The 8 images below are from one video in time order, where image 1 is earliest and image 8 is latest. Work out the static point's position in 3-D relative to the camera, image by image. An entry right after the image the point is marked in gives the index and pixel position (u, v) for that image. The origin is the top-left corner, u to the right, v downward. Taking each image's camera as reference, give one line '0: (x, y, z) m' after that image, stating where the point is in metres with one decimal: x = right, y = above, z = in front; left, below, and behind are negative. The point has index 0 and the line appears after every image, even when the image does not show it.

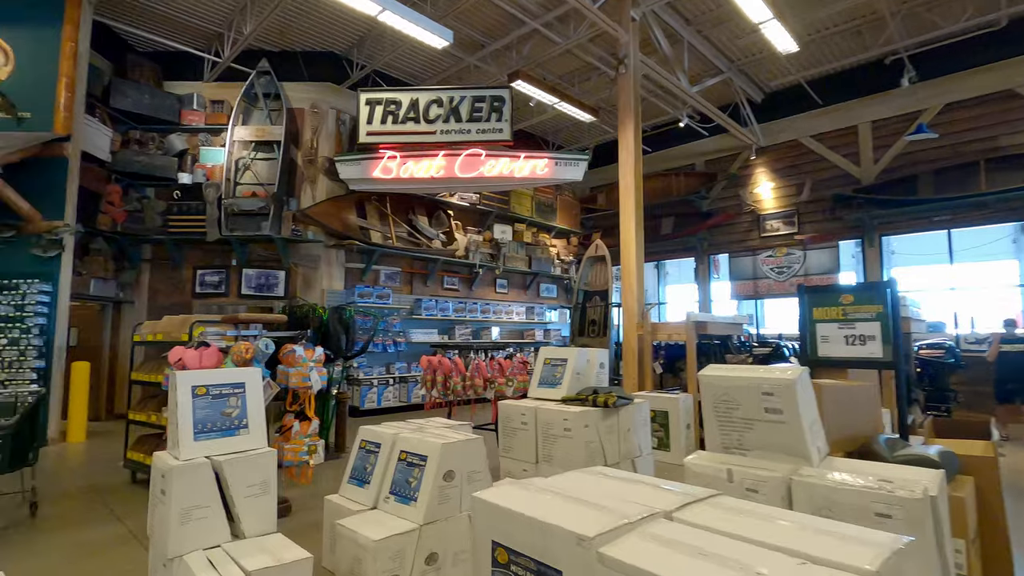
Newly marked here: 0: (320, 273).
0: (-2.4, +0.2, +6.5) m
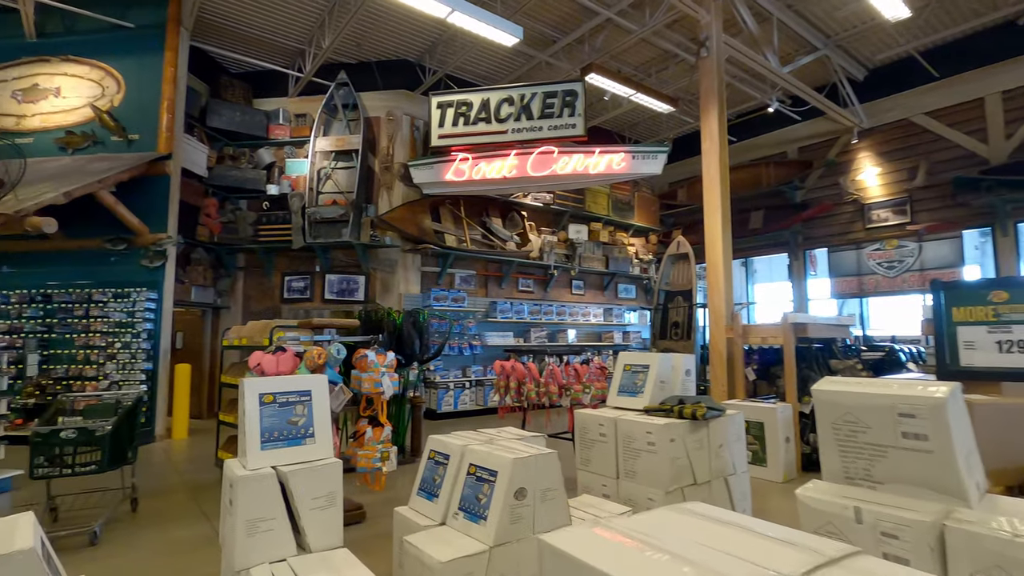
0: (-1.4, +0.1, +6.6) m
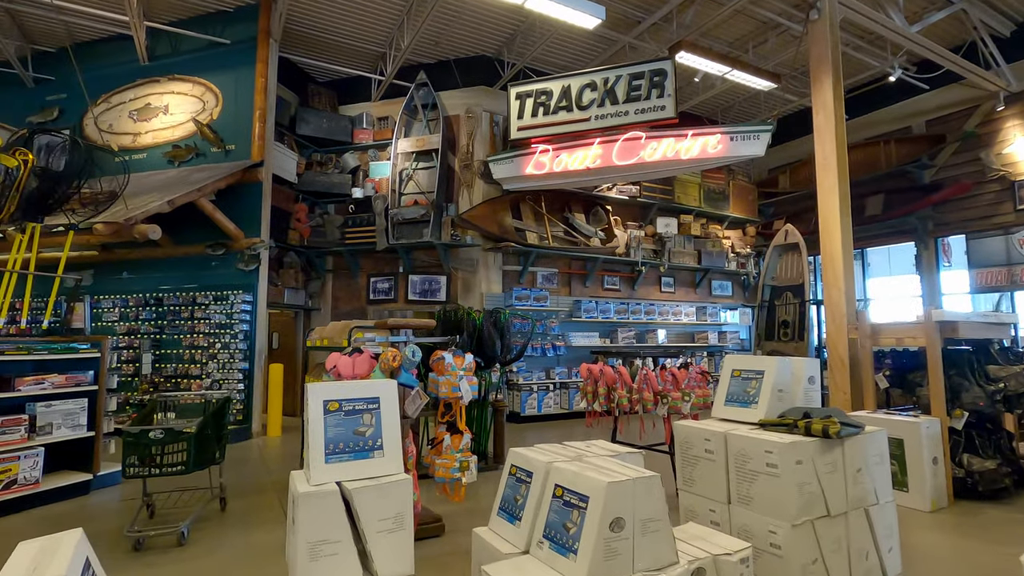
0: (-0.4, +0.1, +6.5) m
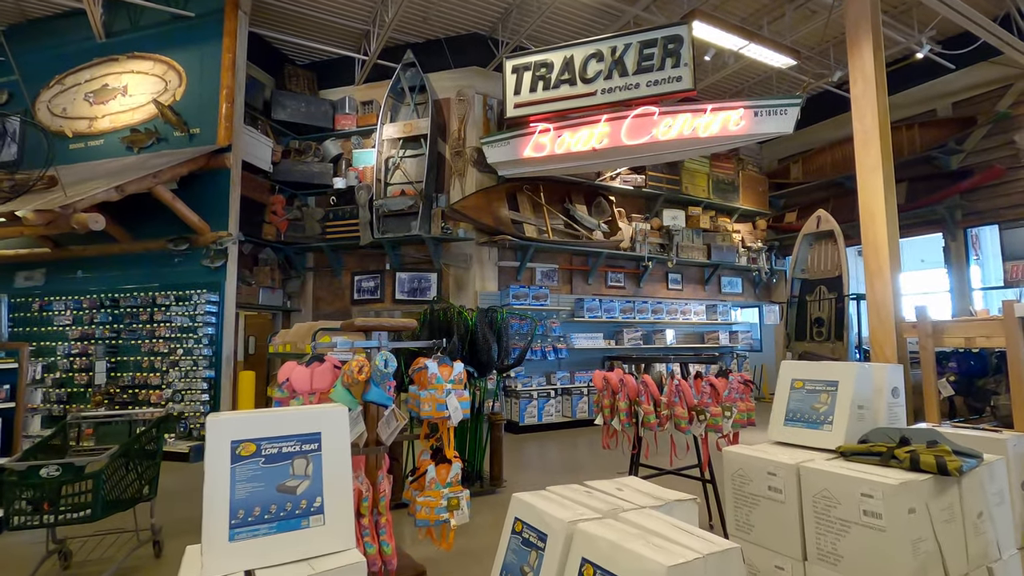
0: (-0.5, +0.2, +6.0) m
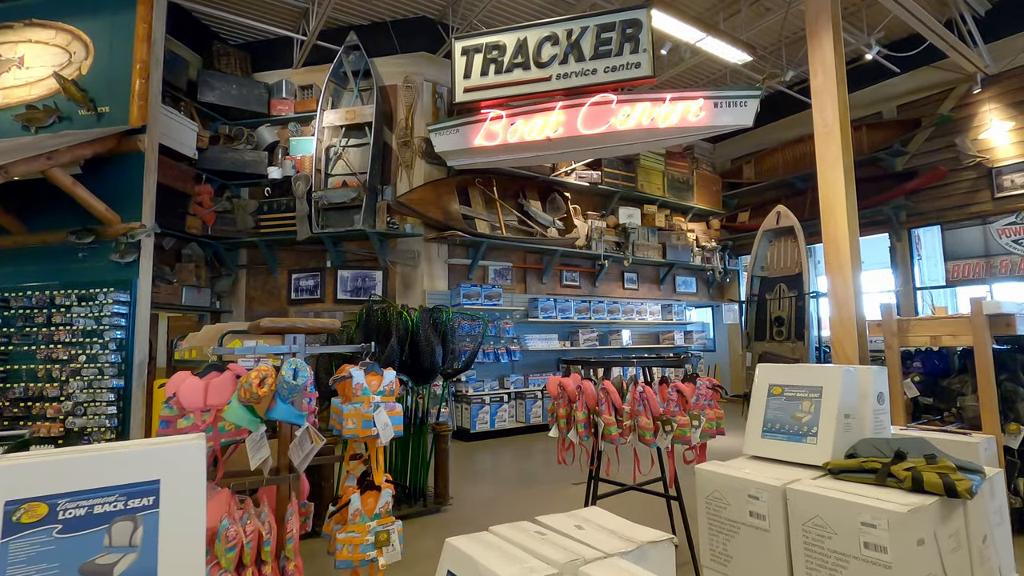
0: (-1.0, +0.2, +5.6) m
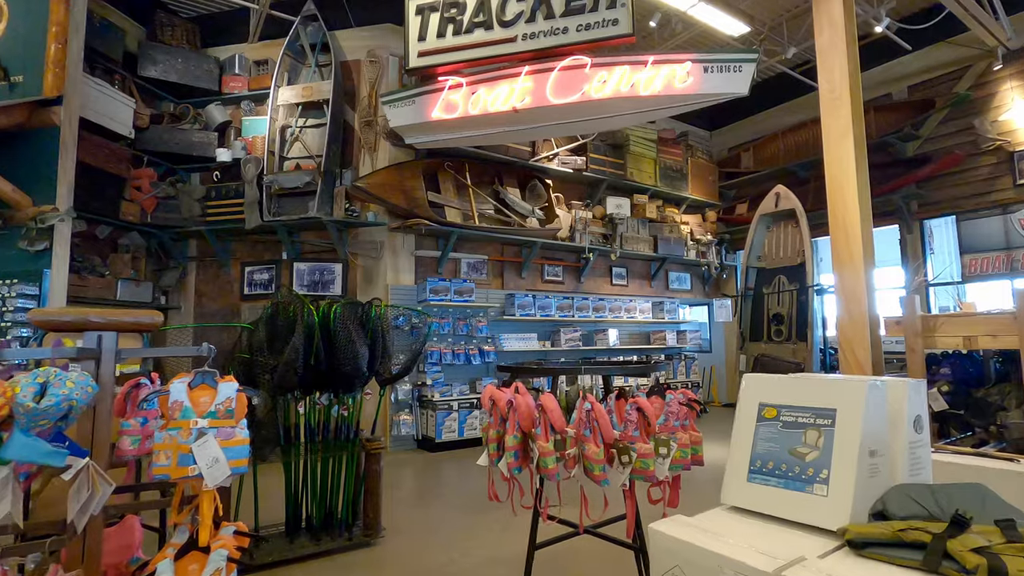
0: (-1.2, +0.2, +5.1) m
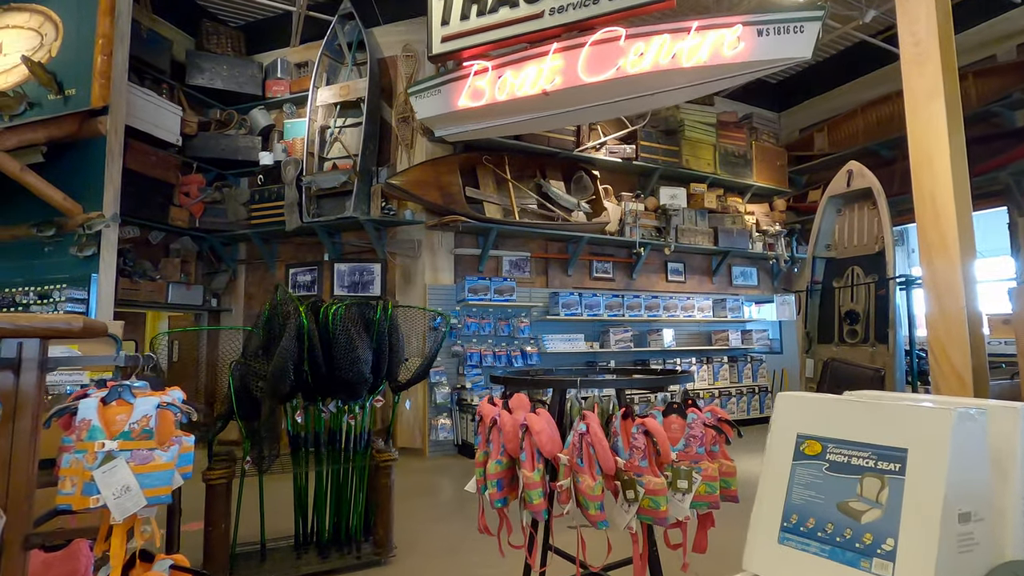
0: (-0.8, +0.2, +5.0) m
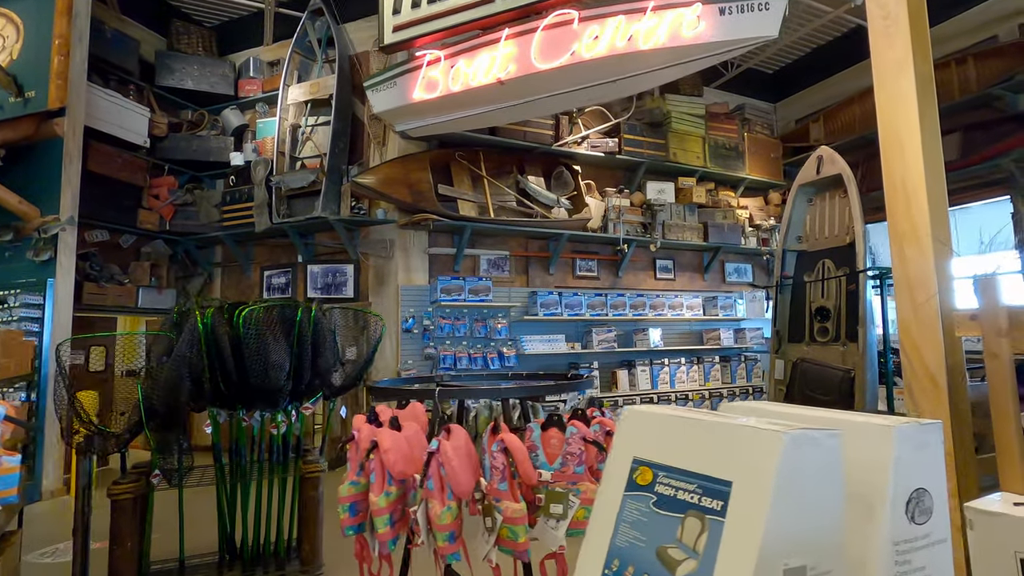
0: (-1.1, +0.2, +4.8) m
